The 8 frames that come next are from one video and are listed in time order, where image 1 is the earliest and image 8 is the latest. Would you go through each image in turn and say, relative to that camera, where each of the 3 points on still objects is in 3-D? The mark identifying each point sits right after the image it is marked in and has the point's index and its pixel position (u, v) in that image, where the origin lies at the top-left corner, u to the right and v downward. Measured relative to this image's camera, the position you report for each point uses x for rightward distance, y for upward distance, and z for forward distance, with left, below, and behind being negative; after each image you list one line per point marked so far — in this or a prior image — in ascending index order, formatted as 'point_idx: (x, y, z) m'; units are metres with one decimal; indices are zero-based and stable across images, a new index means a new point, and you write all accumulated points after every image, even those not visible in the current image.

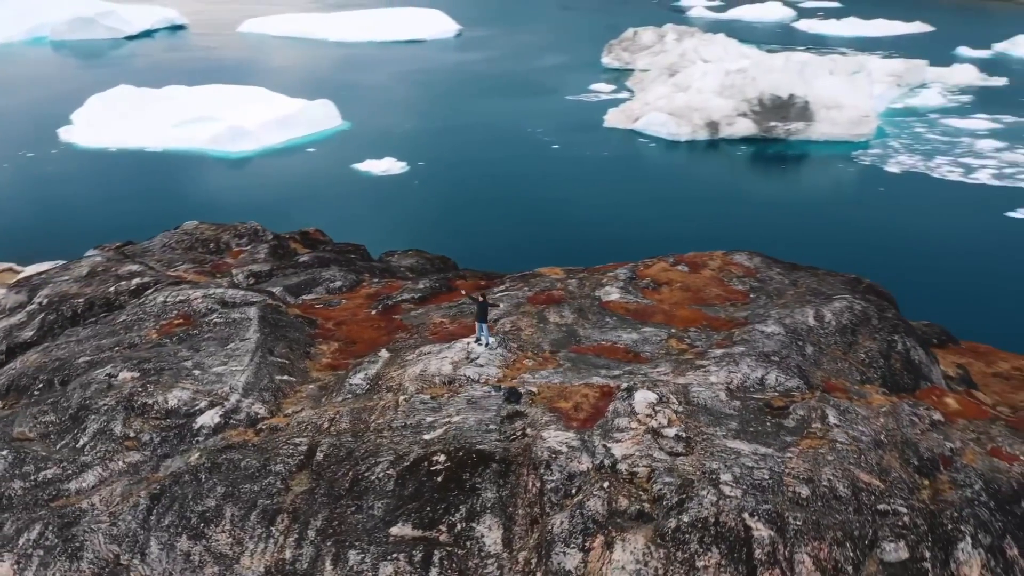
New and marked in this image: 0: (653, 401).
0: (+1.8, -1.4, +11.0) m
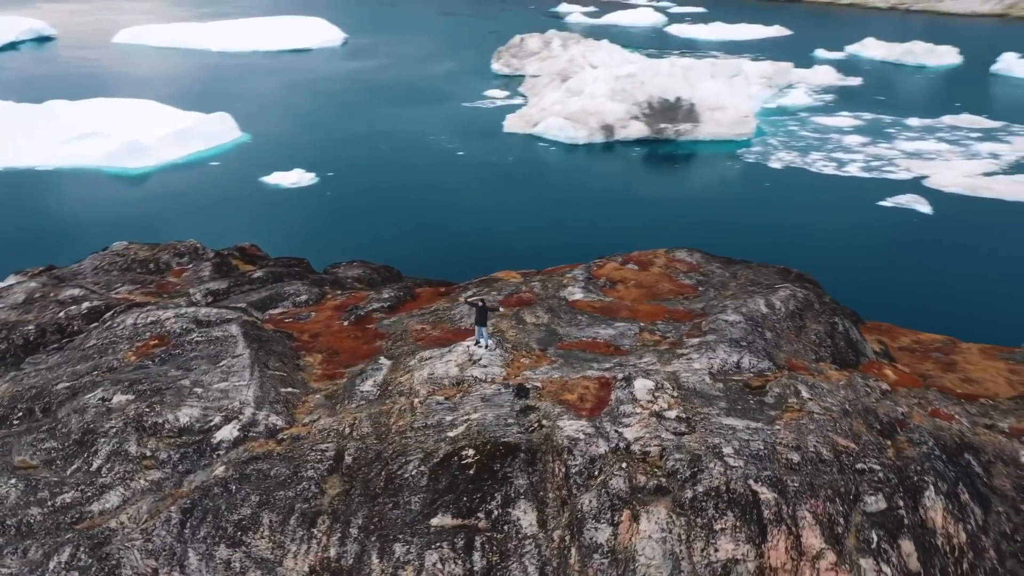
0: (+1.9, -1.4, +12.3) m
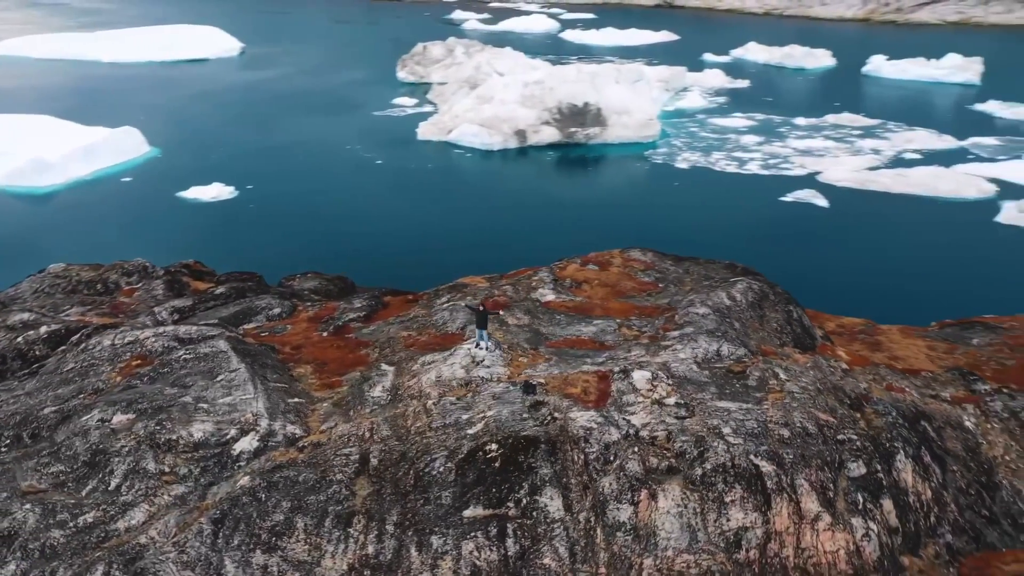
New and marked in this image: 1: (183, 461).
0: (+2.1, -1.3, +13.4) m
1: (-4.8, -2.5, +13.2) m
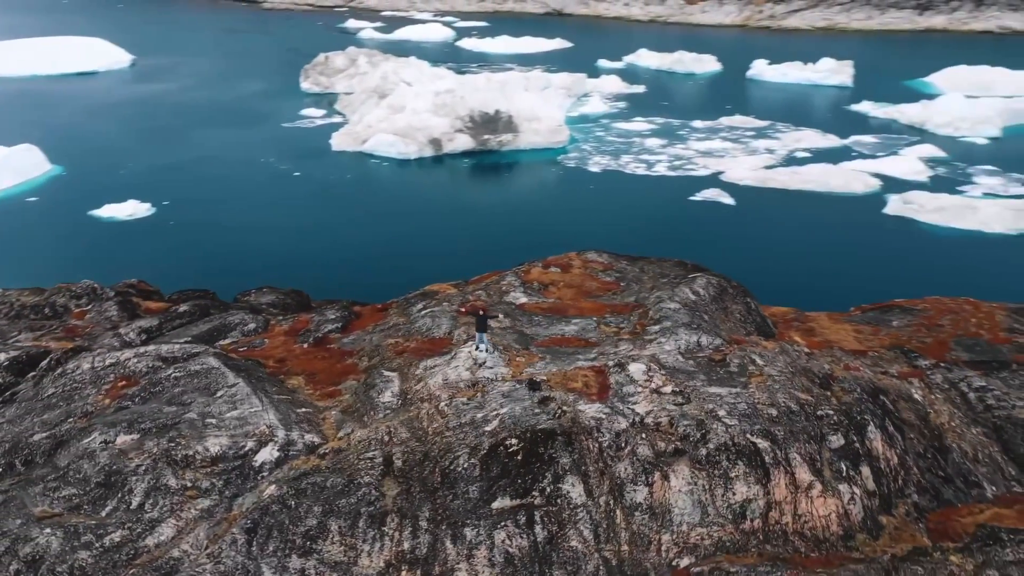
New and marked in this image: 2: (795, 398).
0: (+2.1, -1.3, +14.4) m
1: (-4.6, -2.8, +13.4) m
2: (+4.5, -1.8, +14.2) m
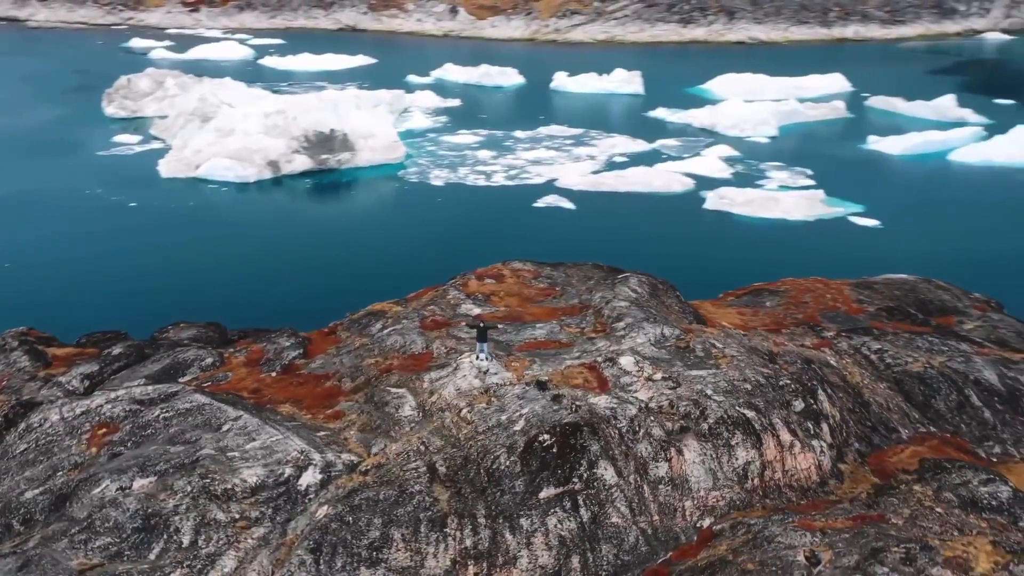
0: (+2.2, -1.3, +16.2) m
1: (-4.0, -3.3, +13.6) m
2: (+4.6, -1.6, +16.5) m
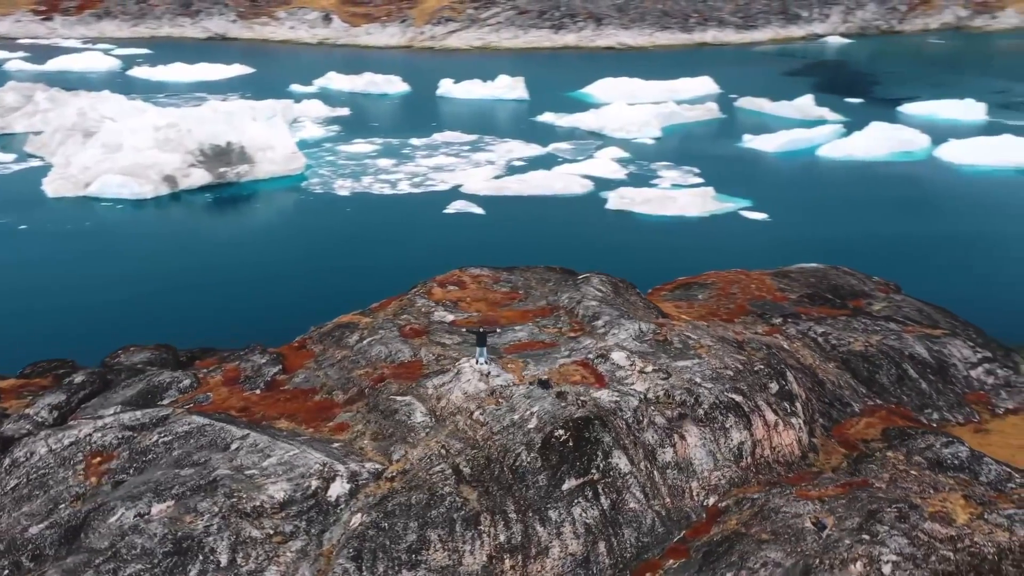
0: (+2.1, -1.3, +17.1) m
1: (-3.5, -3.6, +13.7) m
2: (+4.4, -1.4, +17.8) m
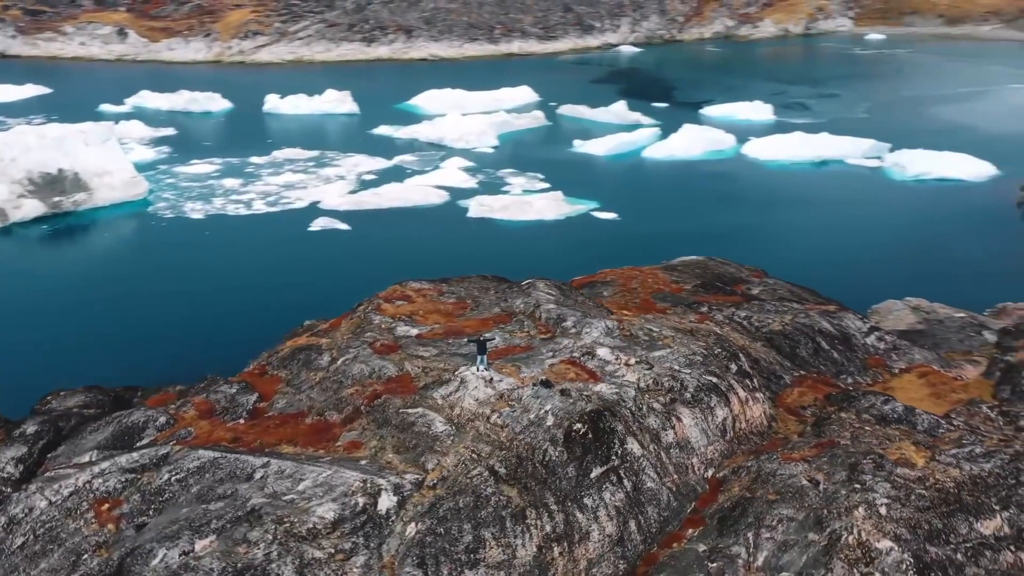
0: (+1.9, -1.3, +18.4) m
1: (-2.7, -3.9, +13.8) m
2: (+4.0, -1.3, +19.6) m
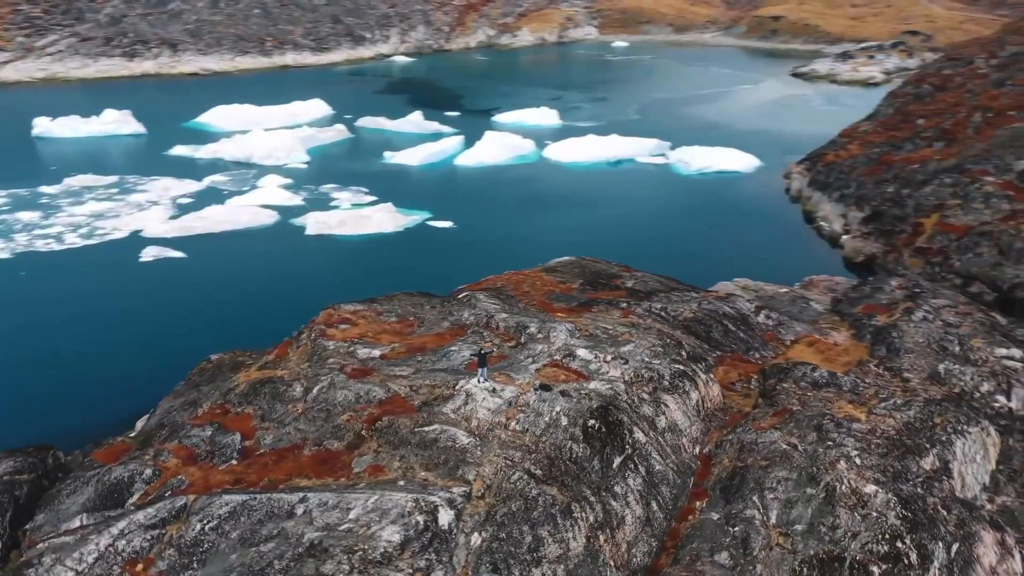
0: (+1.5, -1.4, +19.6) m
1: (-1.5, -4.3, +14.0) m
2: (+3.3, -1.2, +21.2) m
